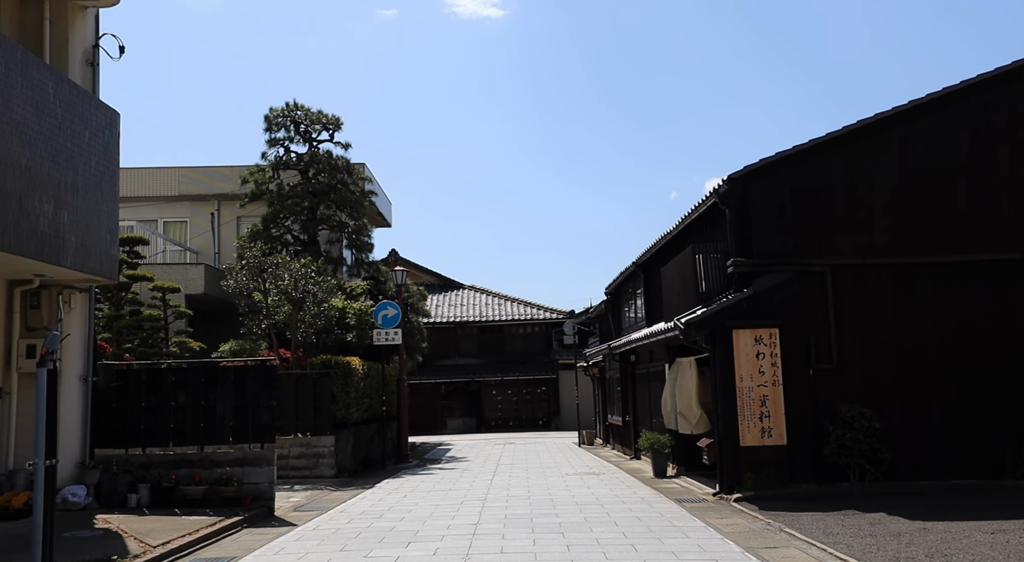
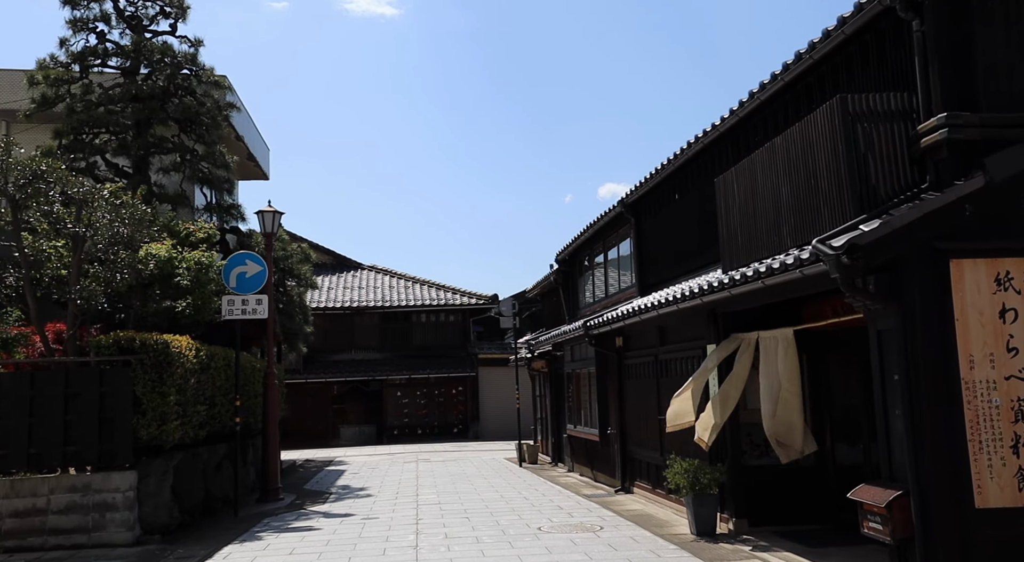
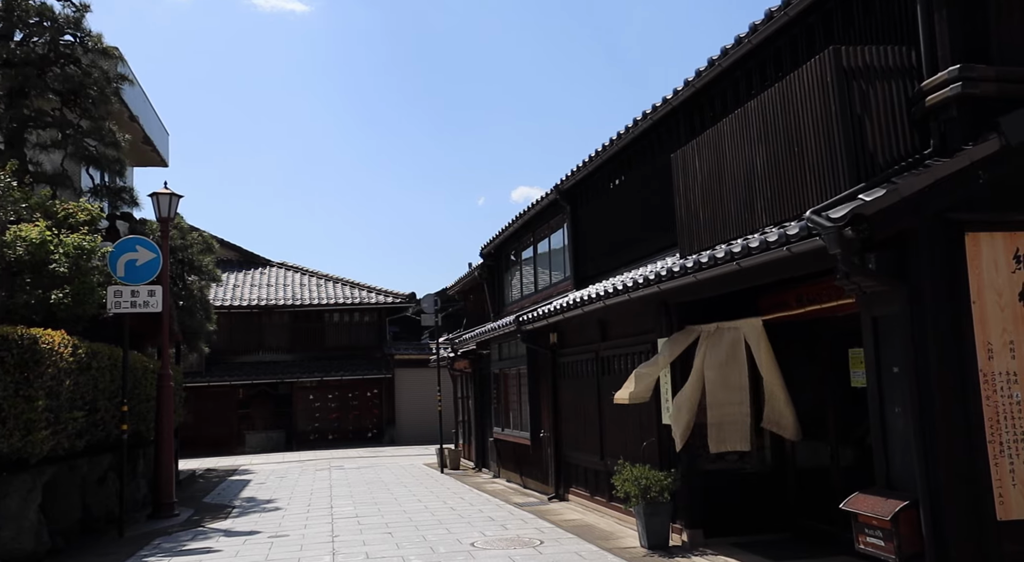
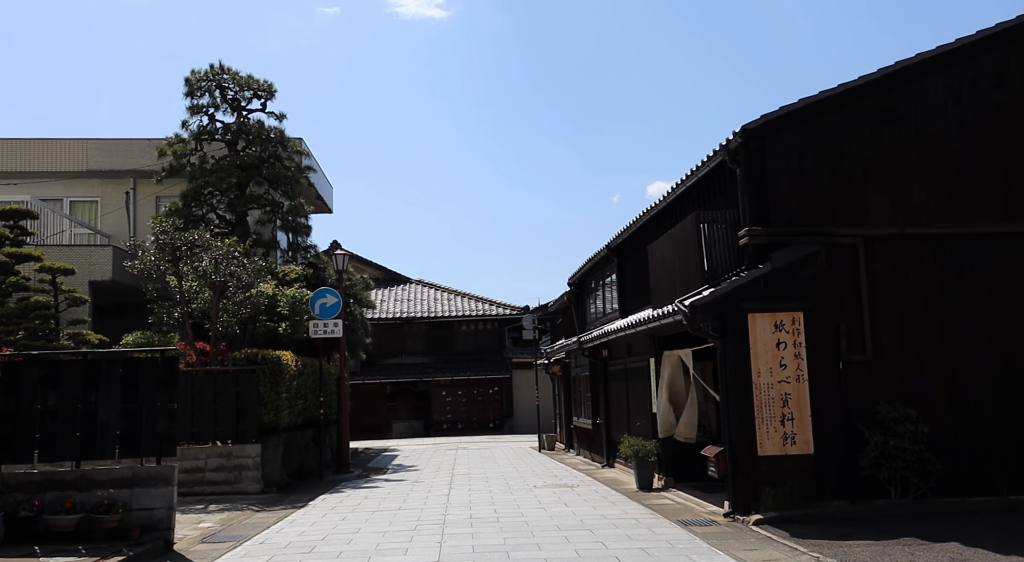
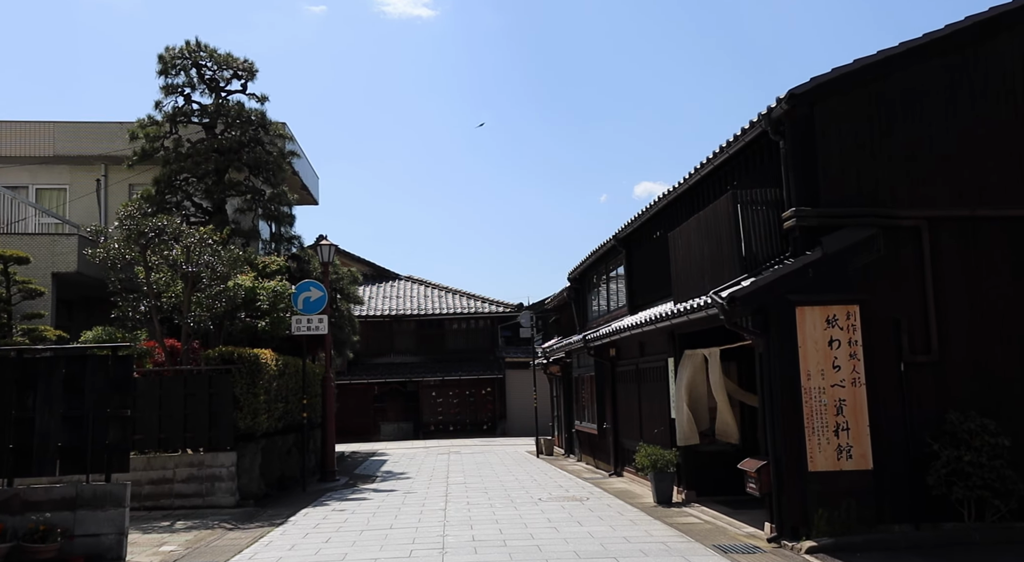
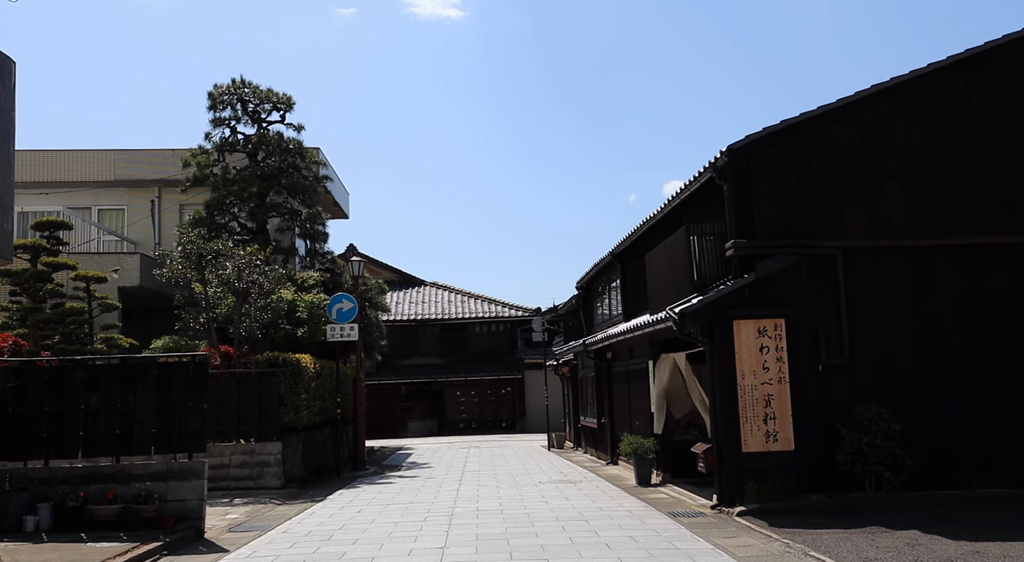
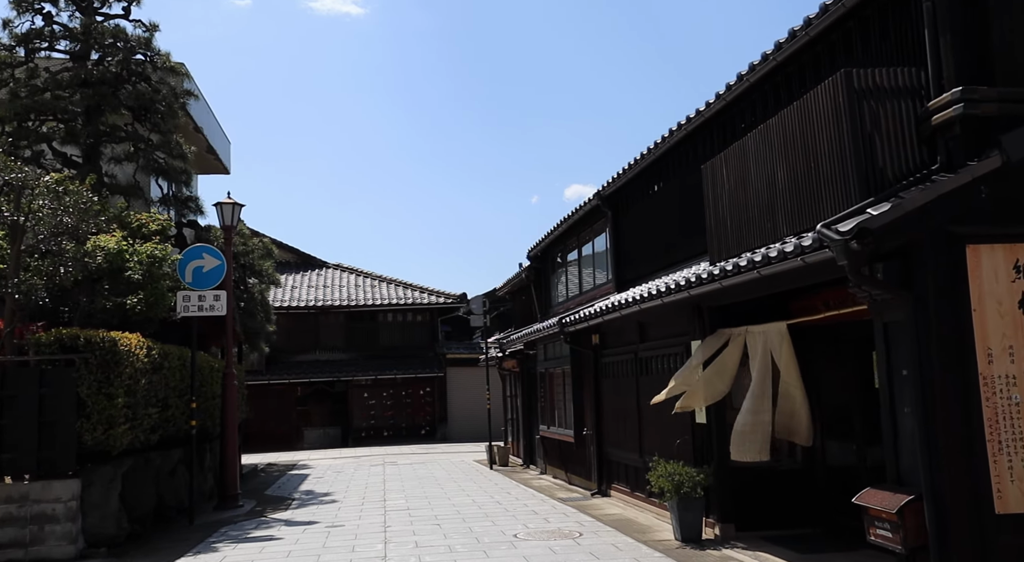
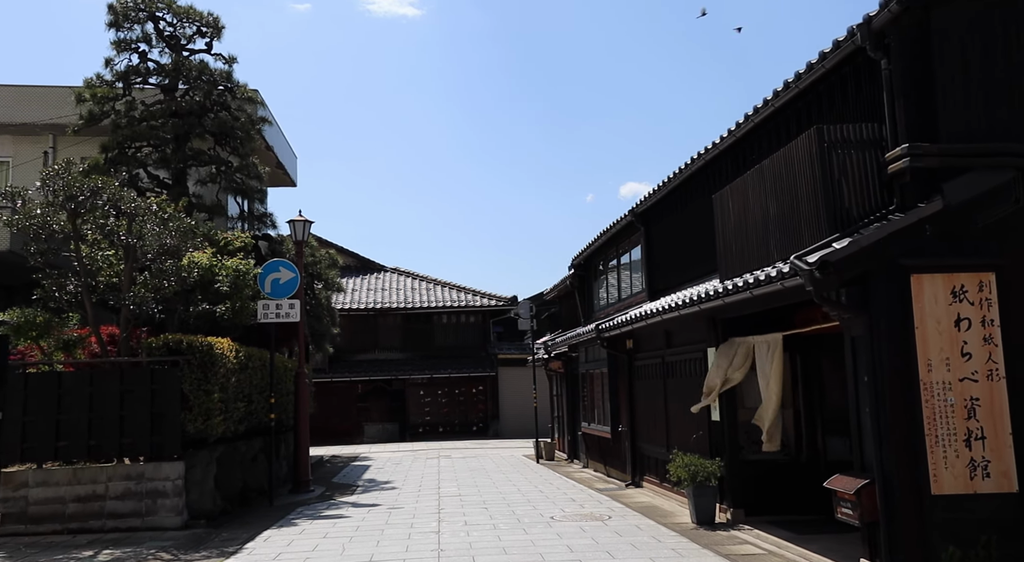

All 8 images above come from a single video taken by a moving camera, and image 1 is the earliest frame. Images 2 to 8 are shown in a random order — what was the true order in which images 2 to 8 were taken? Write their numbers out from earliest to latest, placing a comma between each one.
6, 4, 5, 8, 2, 7, 3
